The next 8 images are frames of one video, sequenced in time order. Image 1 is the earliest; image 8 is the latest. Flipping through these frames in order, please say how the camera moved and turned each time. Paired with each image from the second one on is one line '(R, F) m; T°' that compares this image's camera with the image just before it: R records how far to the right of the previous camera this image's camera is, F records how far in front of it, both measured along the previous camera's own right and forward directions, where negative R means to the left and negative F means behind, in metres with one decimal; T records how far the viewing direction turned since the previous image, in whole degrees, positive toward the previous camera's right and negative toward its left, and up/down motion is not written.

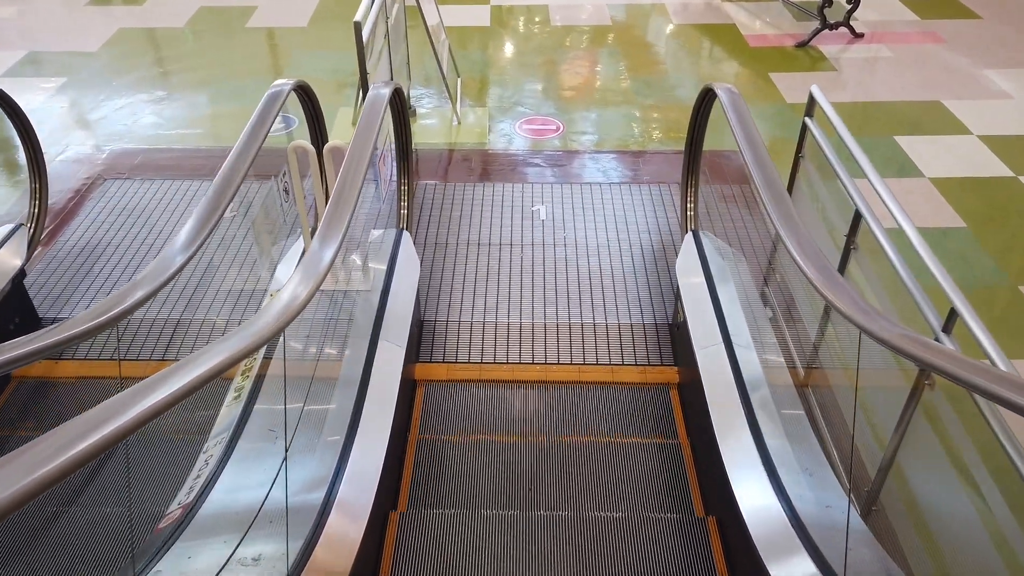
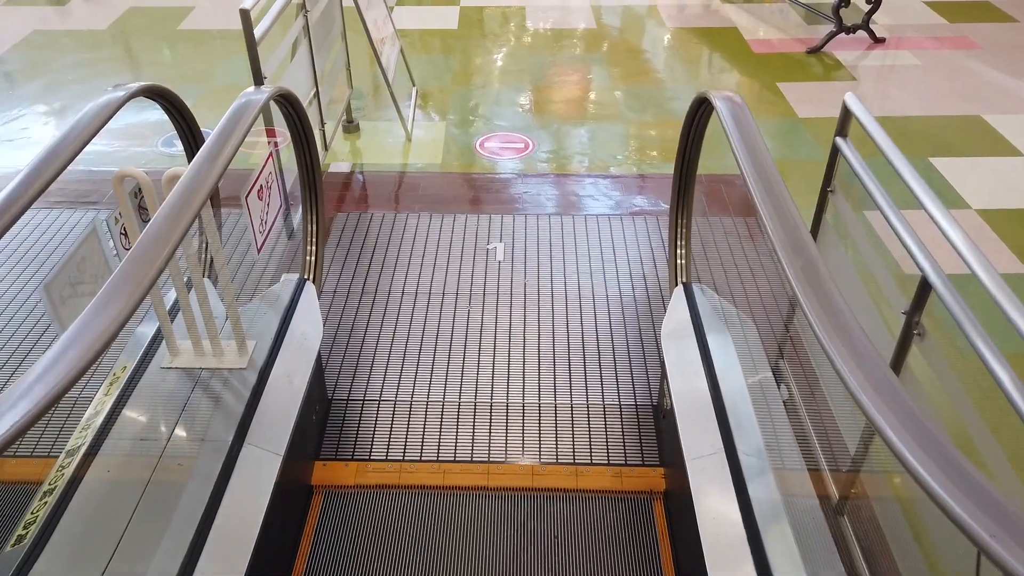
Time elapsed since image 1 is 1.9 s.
(+0.2, +0.7) m; 0°
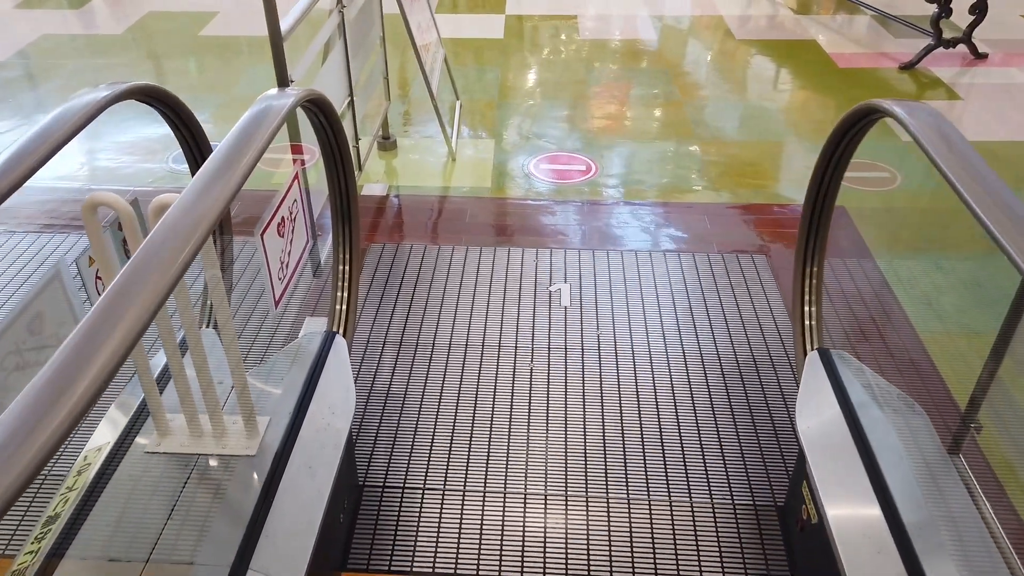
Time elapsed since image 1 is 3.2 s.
(-0.2, +0.5) m; -1°
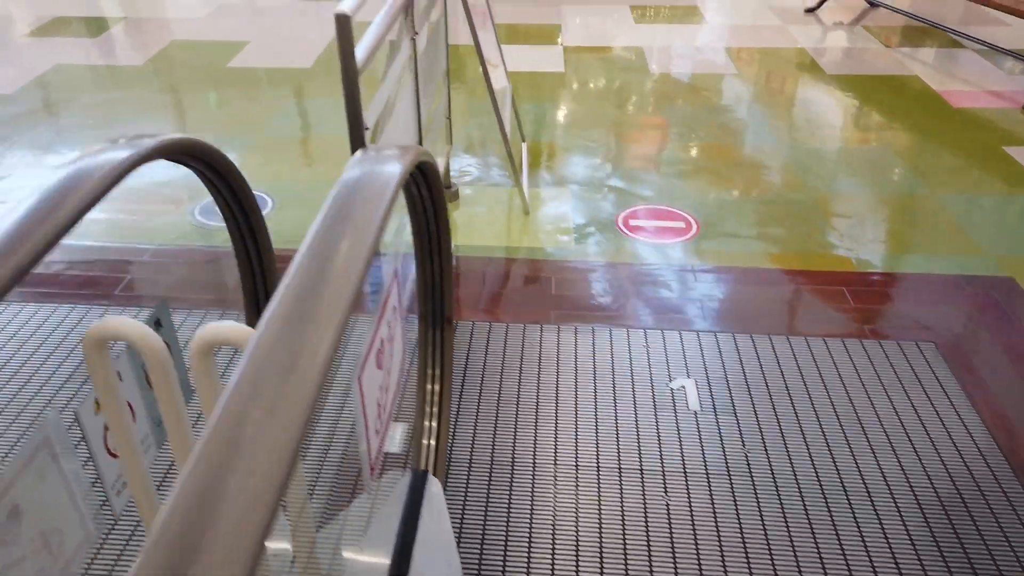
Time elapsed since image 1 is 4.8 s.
(-0.3, +0.5) m; -1°
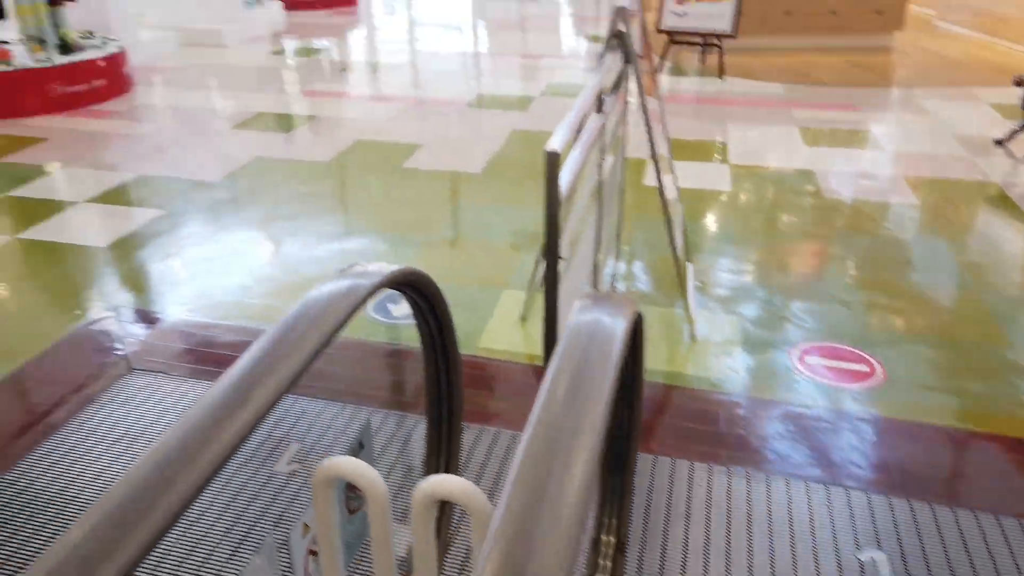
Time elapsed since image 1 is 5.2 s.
(-0.1, 0.0) m; -10°
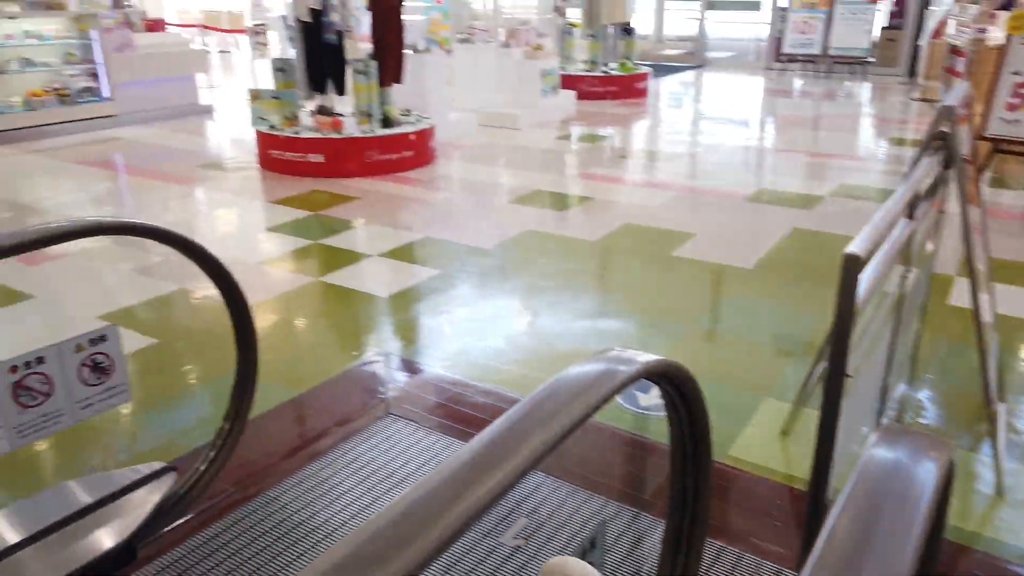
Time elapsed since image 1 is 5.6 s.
(0.0, +0.1) m; -19°
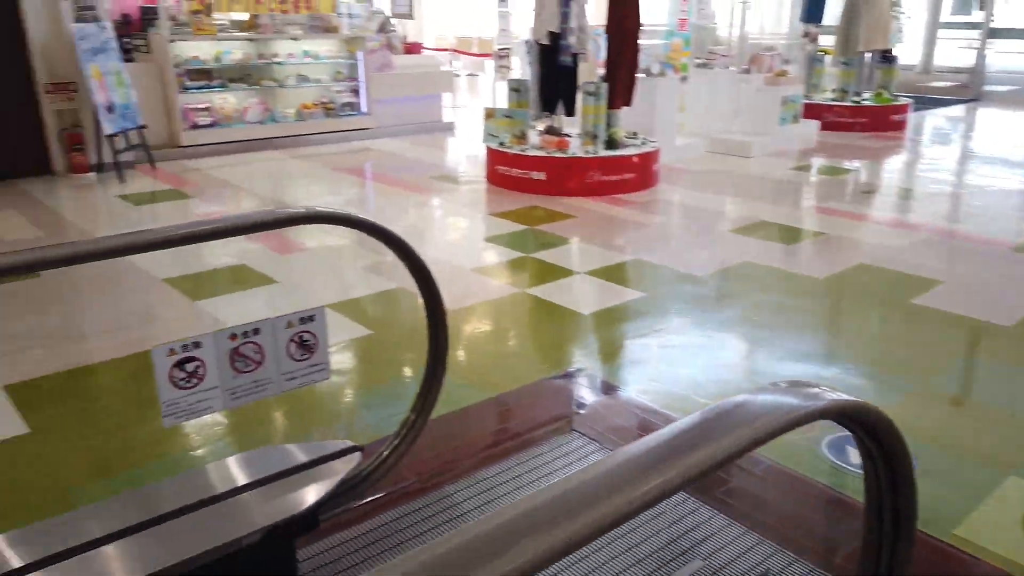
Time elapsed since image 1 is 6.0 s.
(+0.1, +0.1) m; -16°
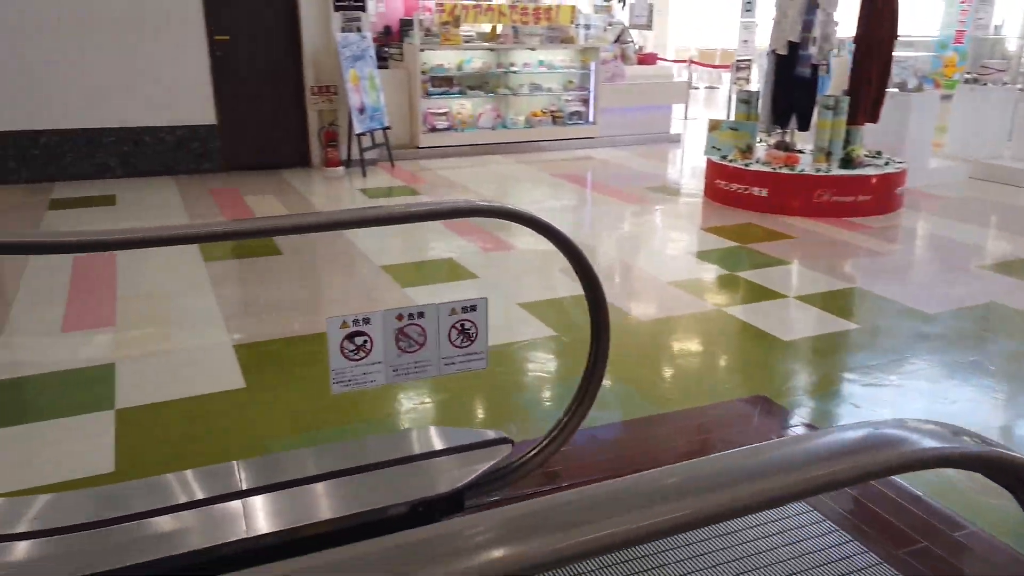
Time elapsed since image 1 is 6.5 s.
(+0.2, +0.1) m; -17°
